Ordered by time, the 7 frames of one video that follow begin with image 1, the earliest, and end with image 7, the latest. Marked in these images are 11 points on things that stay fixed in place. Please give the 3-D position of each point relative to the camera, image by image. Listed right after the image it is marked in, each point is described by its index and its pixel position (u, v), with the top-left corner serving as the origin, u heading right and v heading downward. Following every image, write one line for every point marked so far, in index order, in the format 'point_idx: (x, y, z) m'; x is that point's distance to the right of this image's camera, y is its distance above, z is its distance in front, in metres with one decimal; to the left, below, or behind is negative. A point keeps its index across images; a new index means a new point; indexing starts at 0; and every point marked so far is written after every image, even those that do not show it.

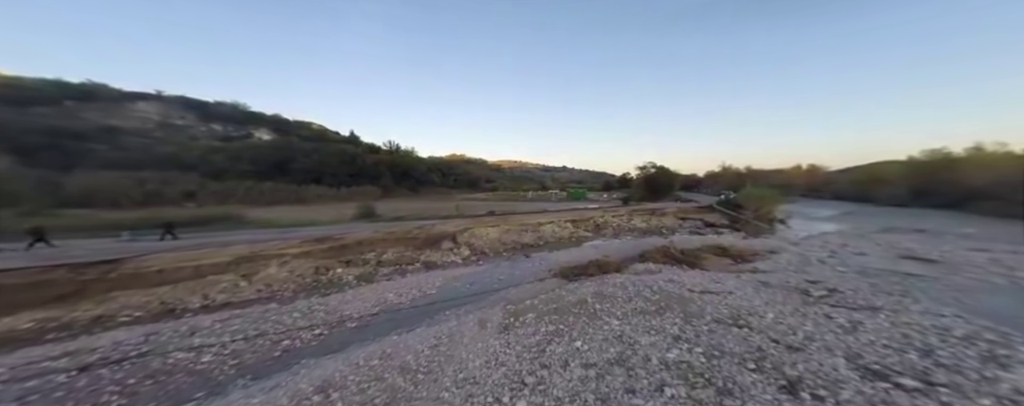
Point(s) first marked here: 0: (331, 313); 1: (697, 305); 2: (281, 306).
0: (-3.7, -2.2, +5.7) m
1: (+4.2, -2.4, +6.3) m
2: (-4.8, -2.1, +5.7) m
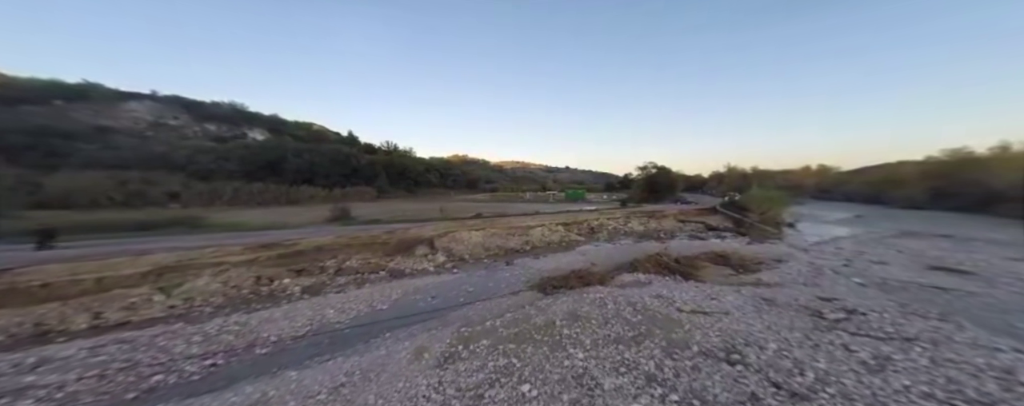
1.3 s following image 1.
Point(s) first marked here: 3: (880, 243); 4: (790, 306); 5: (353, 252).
0: (-4.7, -2.3, +4.8) m
1: (+3.3, -2.5, +5.3) m
2: (-5.7, -2.2, +4.9) m
3: (+22.4, -2.6, +17.0) m
4: (+6.9, -2.6, +6.9) m
5: (-6.1, -1.8, +10.4) m
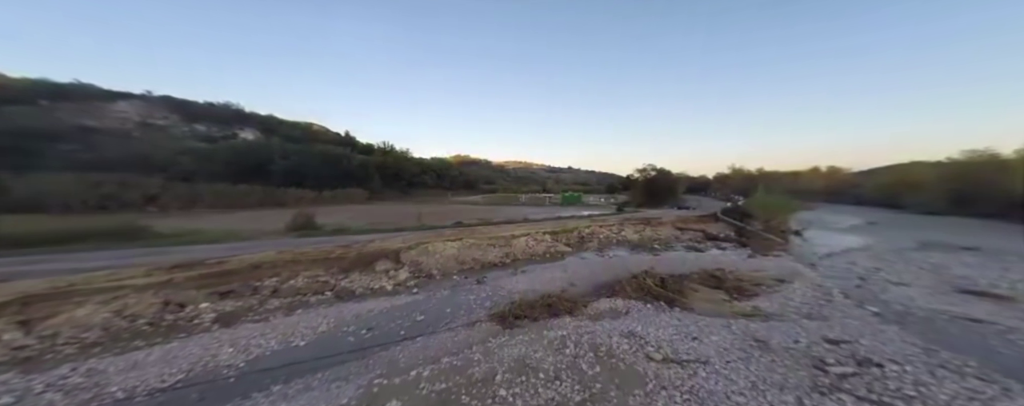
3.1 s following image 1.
0: (-5.9, -2.7, +3.8) m
1: (+2.1, -2.9, +4.2) m
2: (-7.0, -2.6, +3.9) m
3: (+21.4, -3.1, +15.5) m
4: (+5.7, -3.0, +5.7) m
5: (-7.2, -2.2, +9.4) m
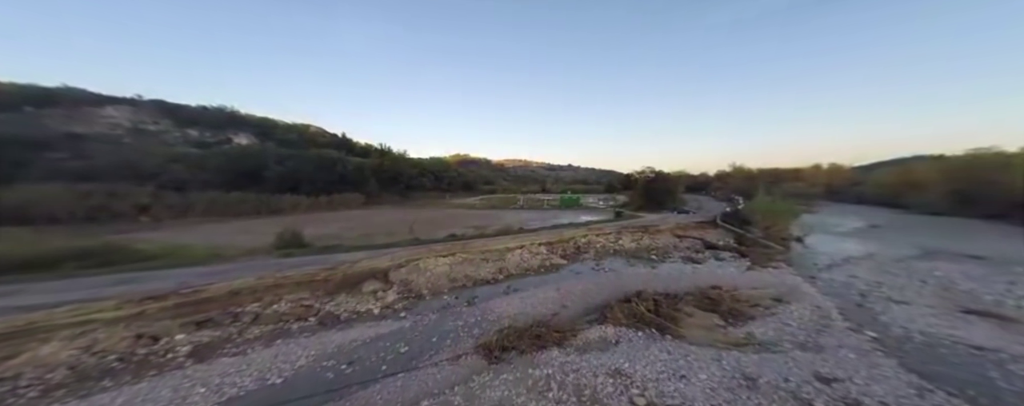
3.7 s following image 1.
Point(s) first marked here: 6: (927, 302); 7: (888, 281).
0: (-6.3, -3.5, +3.6) m
1: (+1.7, -3.6, +3.9) m
2: (-7.3, -3.4, +3.6) m
3: (+21.1, -3.7, +15.2) m
4: (+5.4, -3.7, +5.4) m
5: (-7.6, -3.0, +9.2) m
6: (+16.0, -3.8, +10.7) m
7: (+18.0, -3.7, +13.3) m
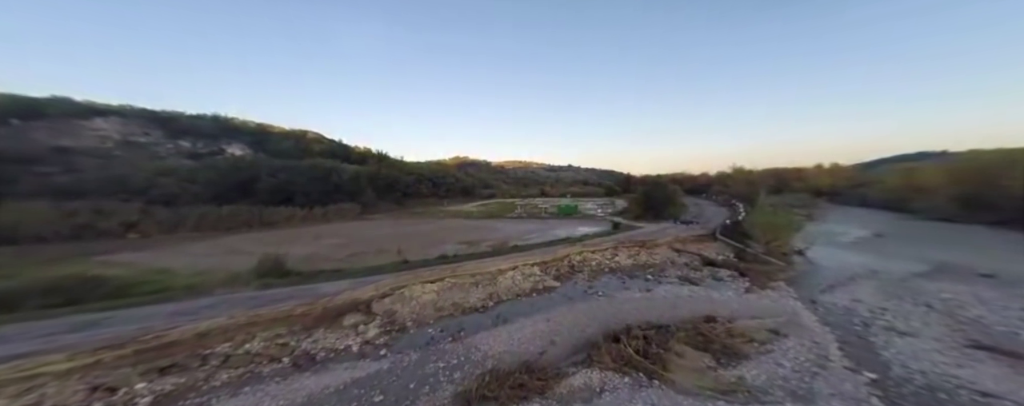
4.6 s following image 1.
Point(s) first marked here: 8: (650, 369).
0: (-6.8, -4.6, +3.1) m
1: (+1.2, -4.7, +3.5) m
2: (-7.8, -4.4, +3.2) m
3: (+20.6, -4.6, +14.7) m
4: (+4.9, -4.7, +5.0) m
5: (-8.0, -4.0, +8.7) m
6: (+15.5, -4.8, +10.2) m
7: (+17.5, -4.7, +12.8) m
8: (+3.9, -4.6, +7.6) m
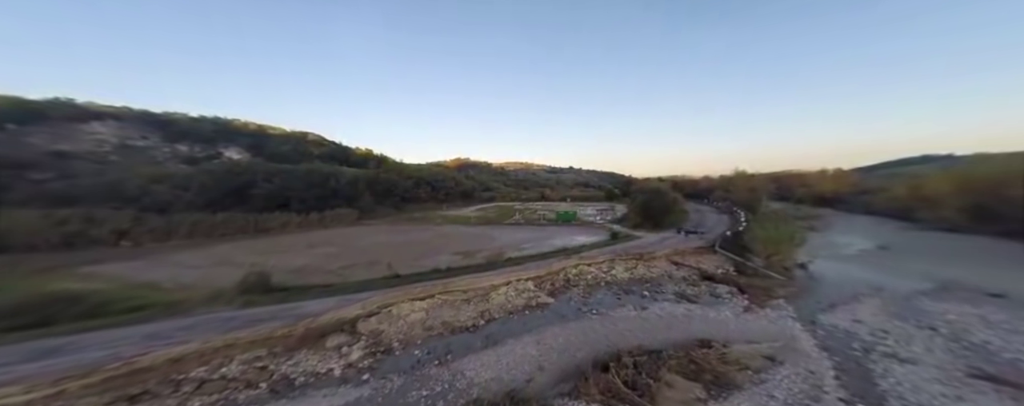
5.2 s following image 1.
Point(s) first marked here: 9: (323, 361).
0: (-7.2, -5.2, +2.9) m
1: (+0.8, -5.4, +3.1) m
2: (-8.3, -5.0, +3.0) m
3: (+20.2, -5.5, +14.3) m
4: (+4.4, -5.5, +4.6) m
5: (-8.5, -4.7, +8.5) m
6: (+15.1, -5.6, +9.8) m
7: (+17.1, -5.6, +12.4) m
8: (+3.5, -5.3, +7.3) m
9: (-6.1, -5.2, +8.9) m
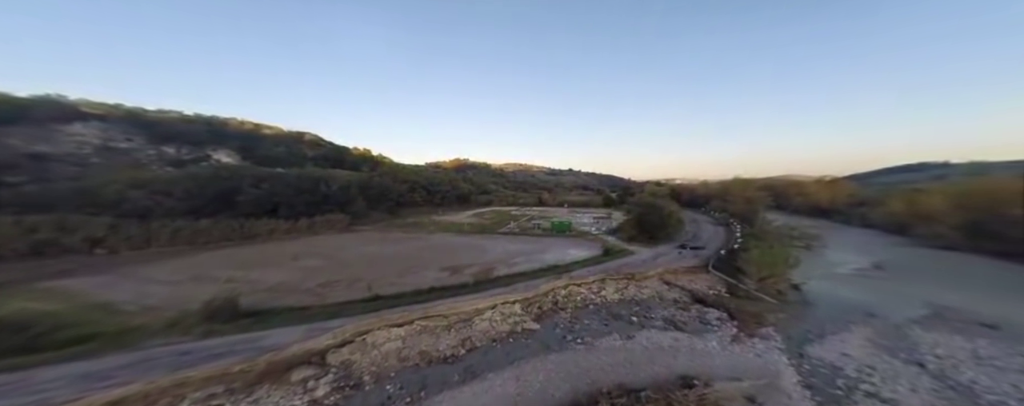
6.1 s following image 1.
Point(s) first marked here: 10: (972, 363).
0: (-8.0, -6.1, +2.4) m
1: (0.0, -6.5, +2.7) m
2: (-9.0, -5.9, +2.5) m
3: (+19.4, -7.1, +13.9) m
4: (+3.6, -6.6, +4.2) m
5: (-9.2, -5.6, +8.0) m
6: (+14.3, -7.0, +9.4) m
7: (+16.3, -7.0, +12.0) m
8: (+2.7, -6.4, +6.9) m
9: (-6.9, -6.1, +8.4) m
10: (+20.6, -7.0, +12.1) m
